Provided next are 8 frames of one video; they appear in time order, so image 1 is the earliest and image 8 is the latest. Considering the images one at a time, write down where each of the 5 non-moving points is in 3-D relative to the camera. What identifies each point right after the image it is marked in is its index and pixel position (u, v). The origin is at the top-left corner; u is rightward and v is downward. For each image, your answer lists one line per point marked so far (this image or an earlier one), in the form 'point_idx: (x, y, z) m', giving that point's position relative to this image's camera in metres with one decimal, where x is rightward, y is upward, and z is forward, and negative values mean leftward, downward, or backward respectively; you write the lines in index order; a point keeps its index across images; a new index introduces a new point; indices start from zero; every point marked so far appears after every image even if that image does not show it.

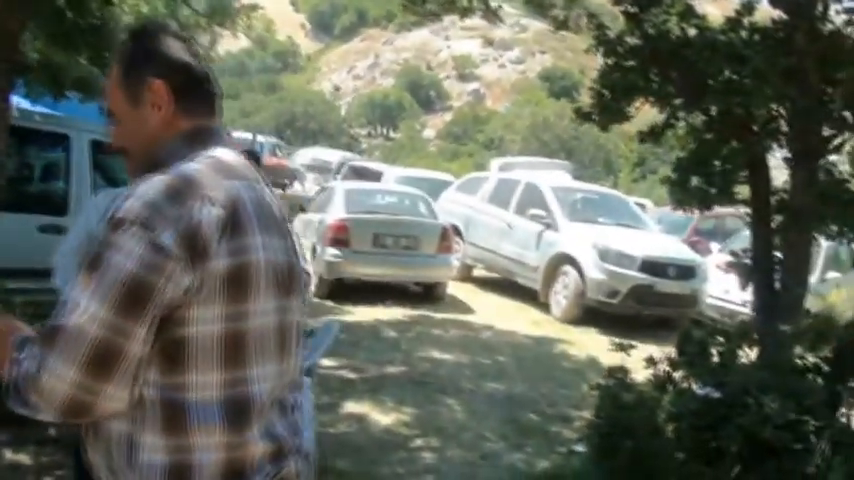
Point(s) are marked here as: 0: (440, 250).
0: (+0.1, -0.1, +12.8) m
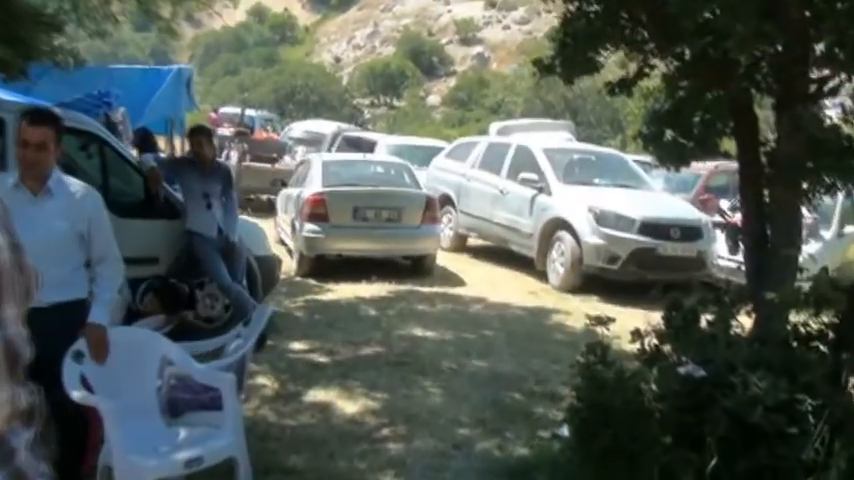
0: (0.0, +0.2, +12.2) m
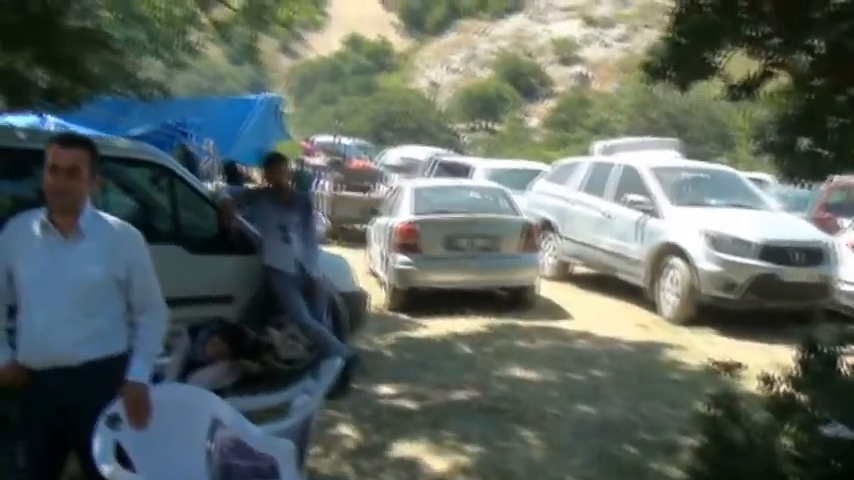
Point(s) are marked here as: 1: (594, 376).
0: (+0.9, -0.1, +11.4) m
1: (+1.1, -0.9, +8.4) m
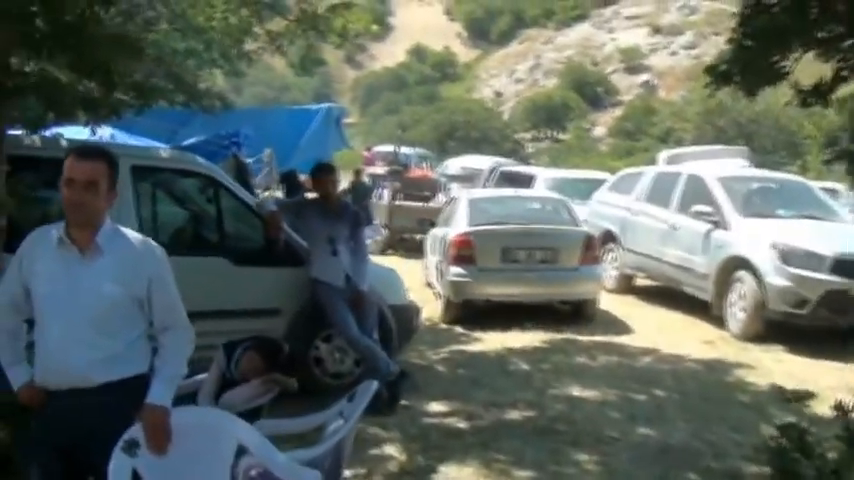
0: (+1.4, -0.2, +11.0) m
1: (+1.5, -1.0, +8.0) m
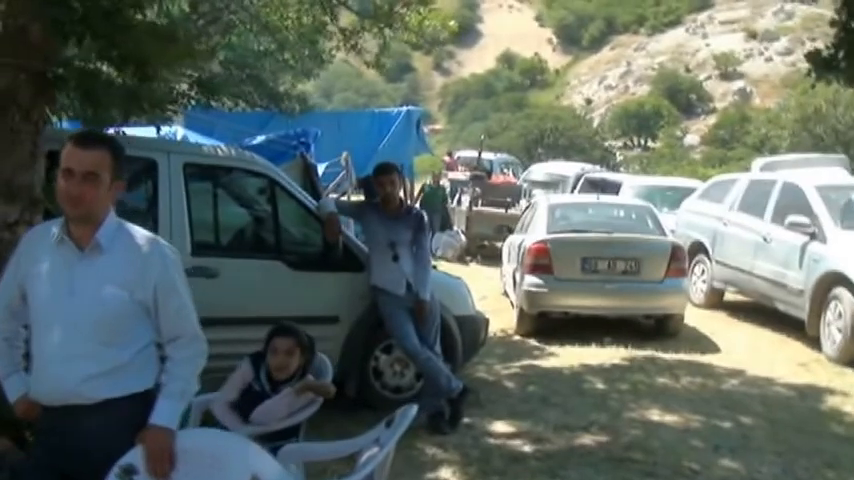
0: (+2.0, -0.3, +10.3) m
1: (+1.9, -1.1, +7.4) m
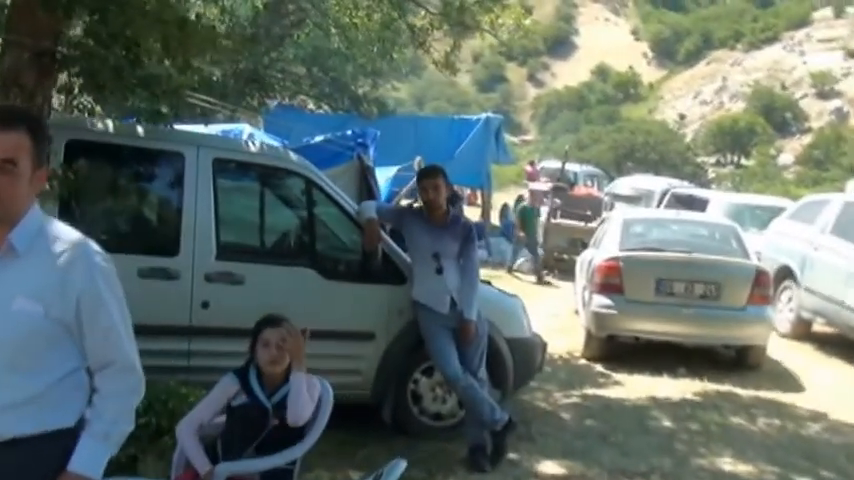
0: (+2.5, -0.5, +9.4) m
1: (+2.1, -1.2, +6.5) m
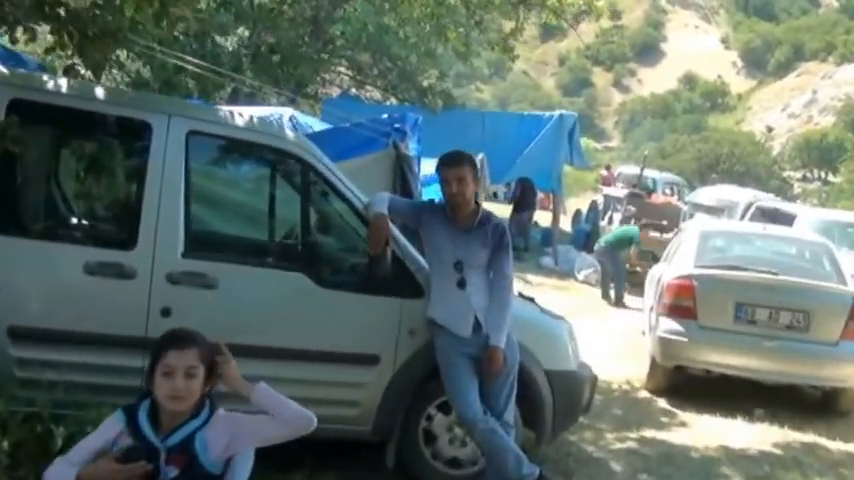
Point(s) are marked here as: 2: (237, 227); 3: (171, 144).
0: (+2.7, -0.6, +7.9) m
1: (+2.1, -1.3, +5.0) m
2: (-0.8, +0.1, +5.4) m
3: (-1.1, +0.4, +5.3) m
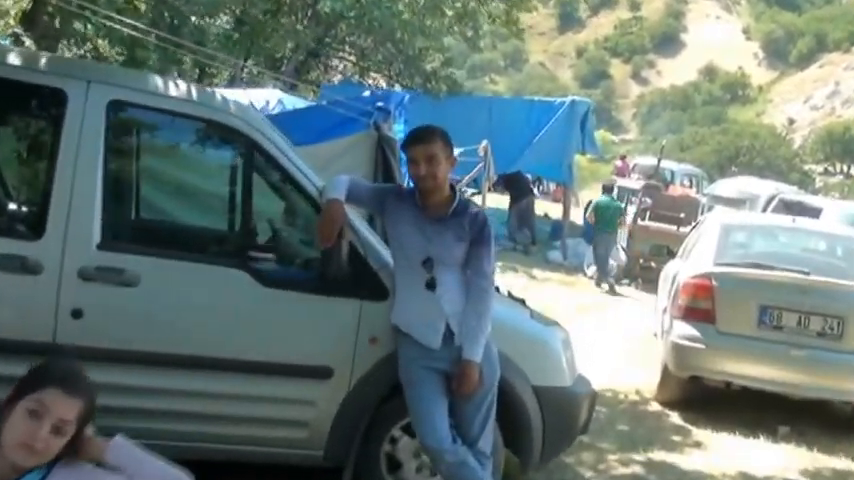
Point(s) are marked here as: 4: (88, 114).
0: (+2.6, -0.6, +7.0) m
1: (+1.9, -1.3, +4.1) m
2: (-1.0, +0.1, +4.5) m
3: (-1.2, +0.4, +4.4) m
4: (-1.2, +0.5, +4.4) m
